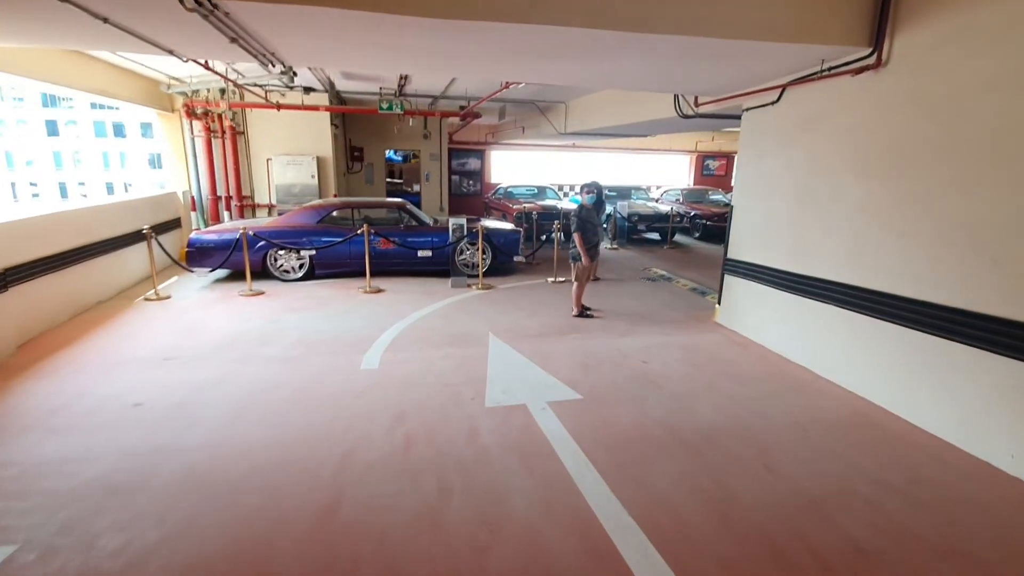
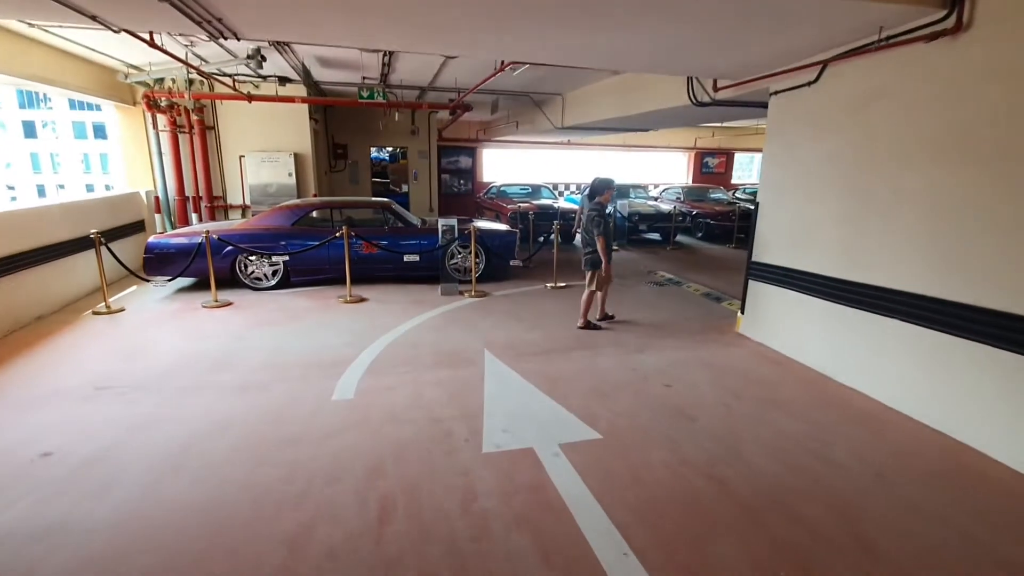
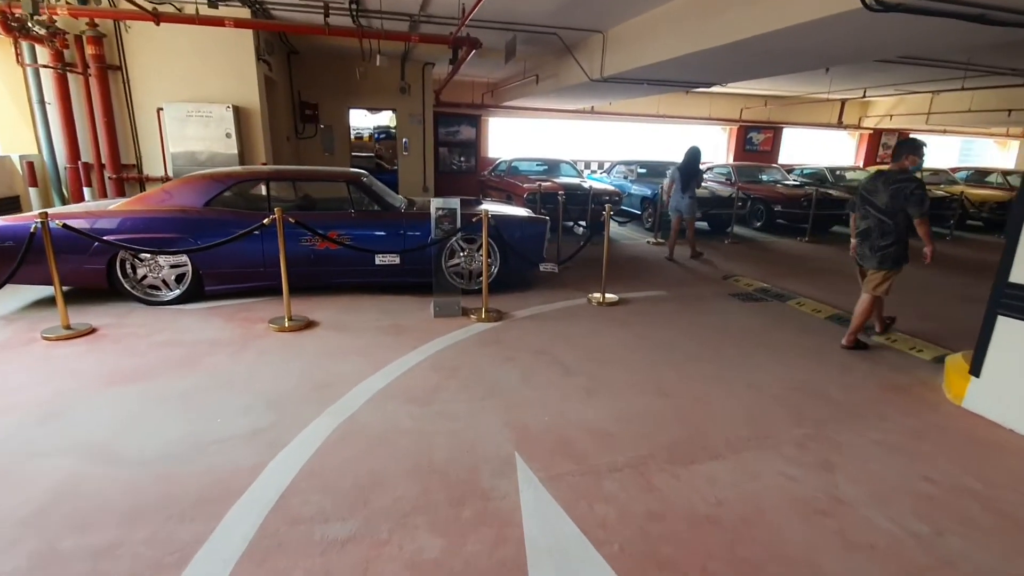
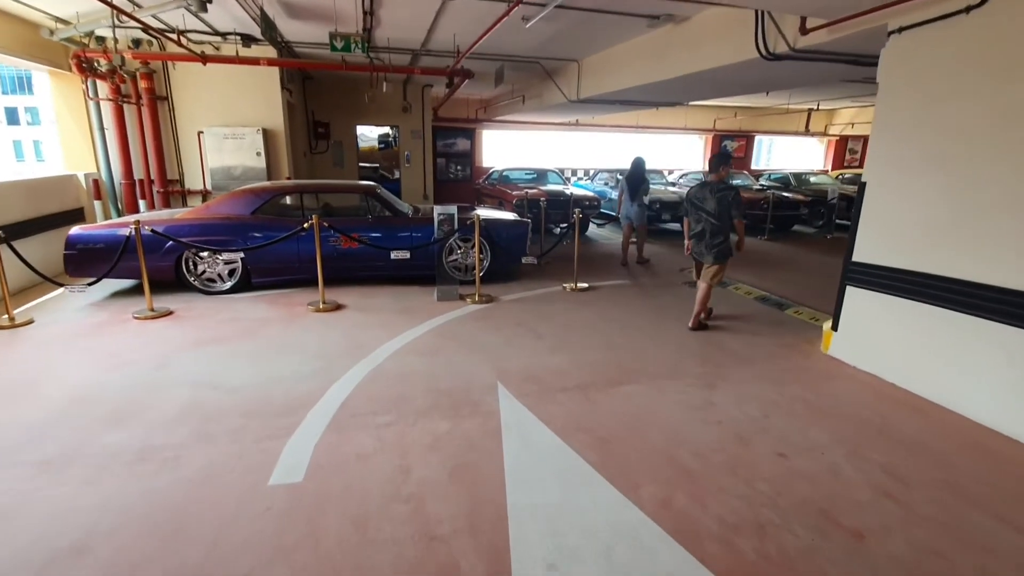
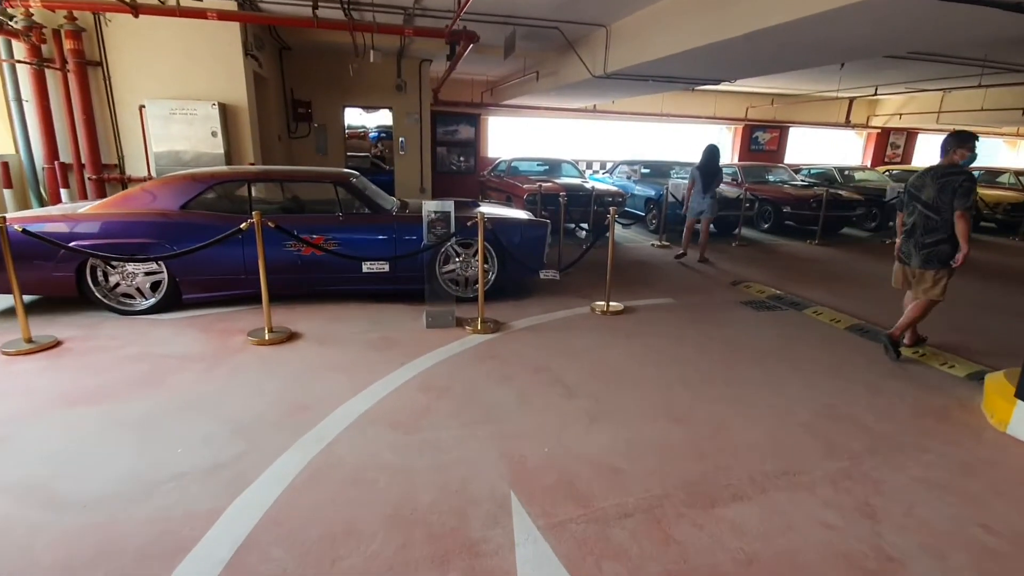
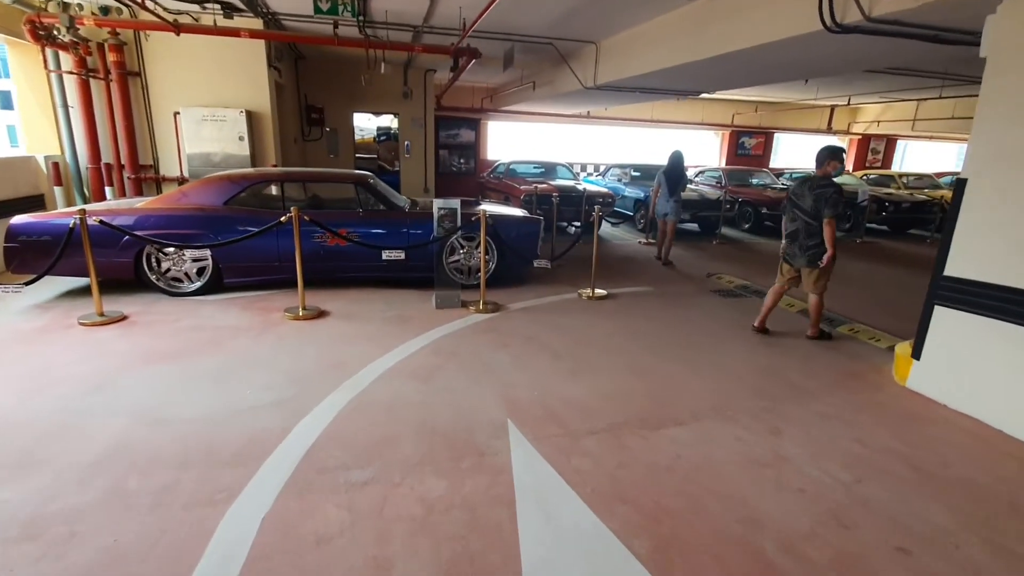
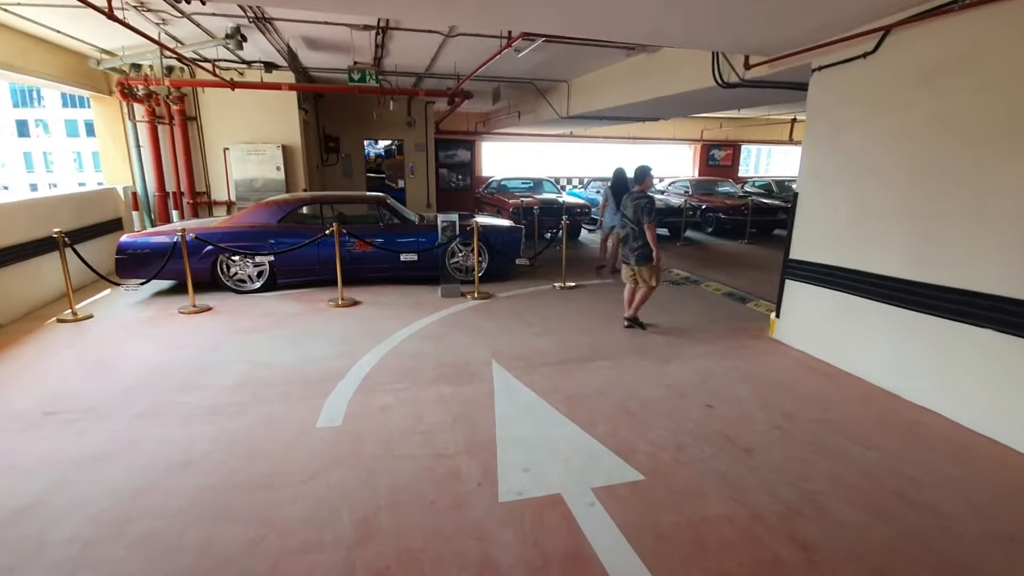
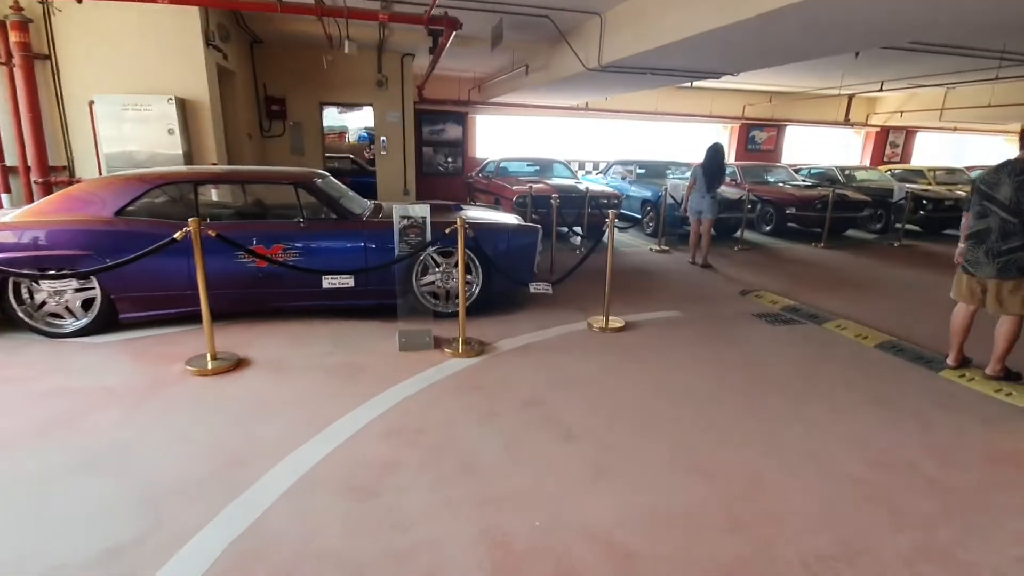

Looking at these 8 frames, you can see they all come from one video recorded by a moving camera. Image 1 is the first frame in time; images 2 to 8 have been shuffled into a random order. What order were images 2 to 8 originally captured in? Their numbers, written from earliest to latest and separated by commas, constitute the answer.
2, 7, 4, 6, 3, 5, 8
